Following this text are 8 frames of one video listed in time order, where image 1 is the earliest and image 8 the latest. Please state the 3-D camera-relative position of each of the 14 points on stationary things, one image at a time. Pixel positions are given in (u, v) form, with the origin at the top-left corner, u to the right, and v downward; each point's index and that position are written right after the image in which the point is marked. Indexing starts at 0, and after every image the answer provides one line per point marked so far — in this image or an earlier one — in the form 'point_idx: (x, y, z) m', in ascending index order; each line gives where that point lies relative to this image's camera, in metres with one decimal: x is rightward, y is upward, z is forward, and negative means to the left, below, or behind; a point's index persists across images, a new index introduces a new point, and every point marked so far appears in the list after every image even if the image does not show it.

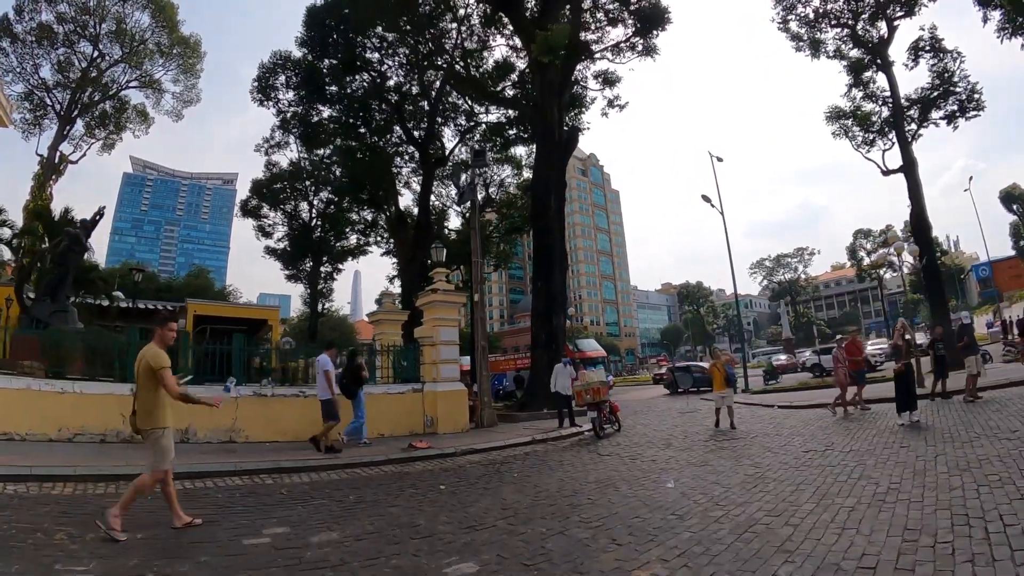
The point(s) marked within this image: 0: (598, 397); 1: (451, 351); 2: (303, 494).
0: (+1.6, -2.1, +10.4) m
1: (-1.5, -1.5, +12.7) m
2: (-3.1, -3.0, +8.2) m
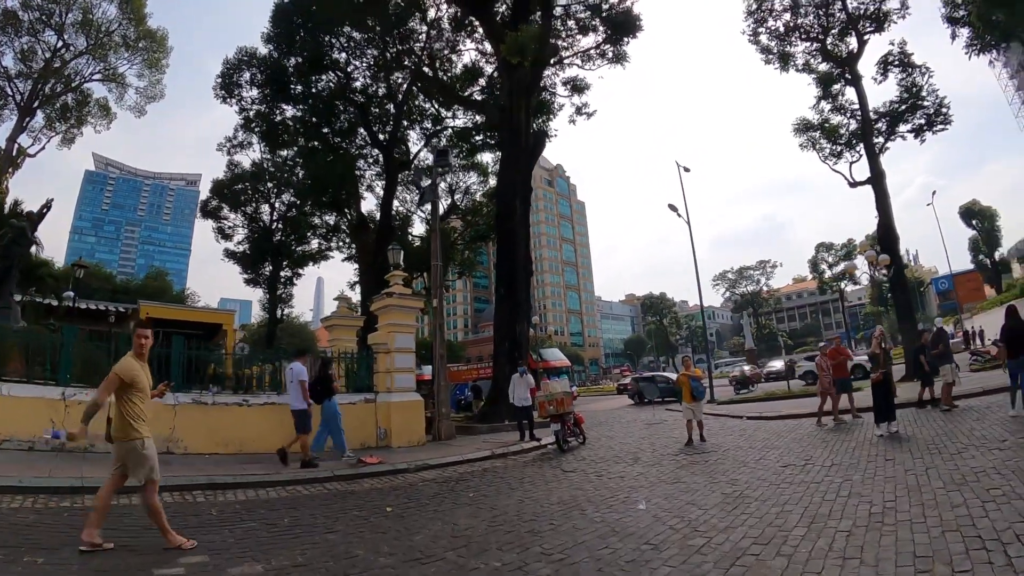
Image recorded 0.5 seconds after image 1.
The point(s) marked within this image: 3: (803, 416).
0: (+0.9, -2.2, +9.8) m
1: (-2.4, -1.6, +11.9) m
2: (-3.7, -3.0, +7.3) m
3: (+6.7, -2.9, +12.5) m
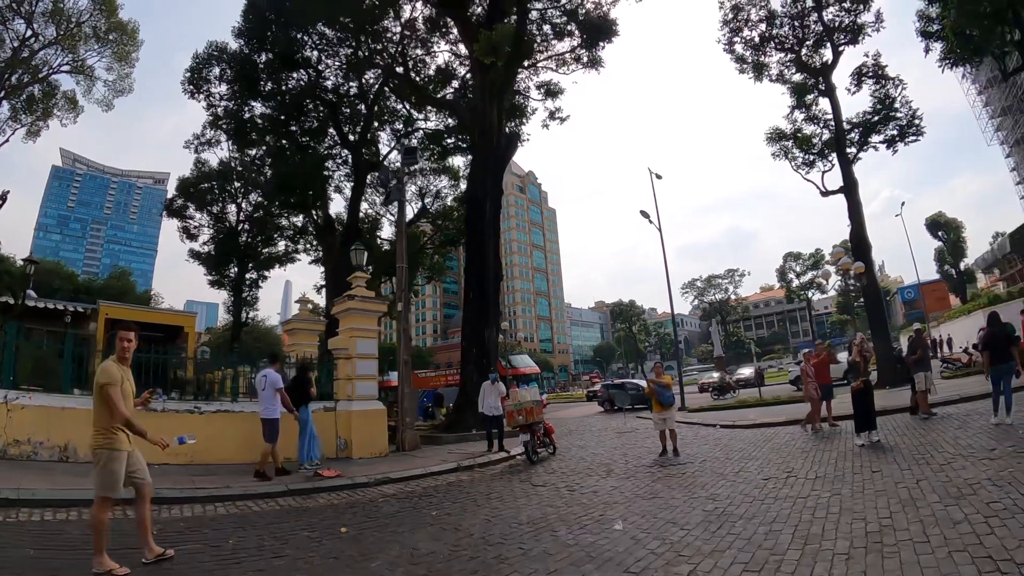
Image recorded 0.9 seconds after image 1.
0: (+0.3, -2.2, +9.4) m
1: (-3.0, -1.6, +11.3) m
2: (-4.1, -3.0, +6.6) m
3: (+6.0, -3.1, +12.4) m
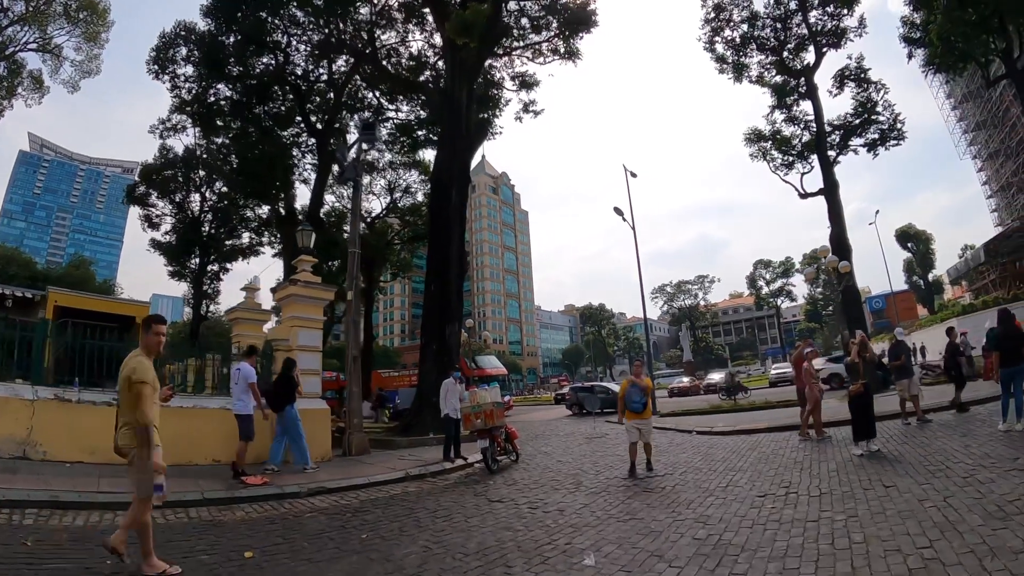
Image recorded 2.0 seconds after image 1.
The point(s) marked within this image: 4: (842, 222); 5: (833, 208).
0: (-0.3, -2.0, +8.3) m
1: (-3.7, -1.3, +10.1) m
2: (-4.6, -2.6, +5.3) m
3: (+5.1, -3.0, +11.6) m
4: (+10.5, +1.7, +18.0) m
5: (+10.5, +2.5, +18.5) m
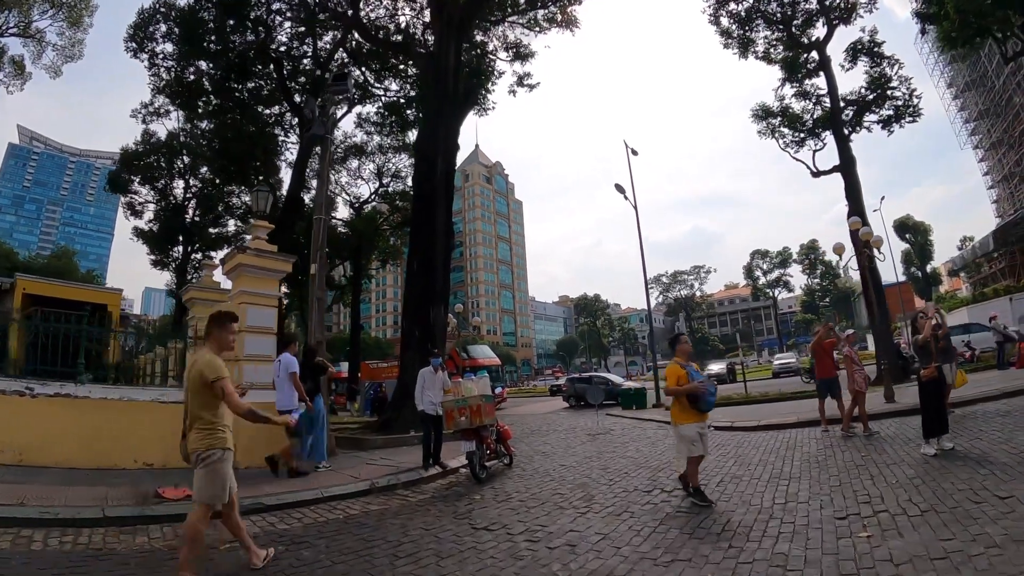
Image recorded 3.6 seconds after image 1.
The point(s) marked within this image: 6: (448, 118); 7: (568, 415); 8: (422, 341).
0: (-0.4, -1.6, +6.7) m
1: (-3.8, -0.8, +8.5) m
2: (-4.7, -2.3, +3.7) m
3: (+5.0, -2.6, +10.1) m
4: (+10.3, +2.3, +16.5) m
5: (+10.3, +3.1, +17.0) m
6: (-1.7, +4.8, +15.6) m
7: (+1.8, -4.2, +18.3) m
8: (-2.2, -1.3, +13.2) m
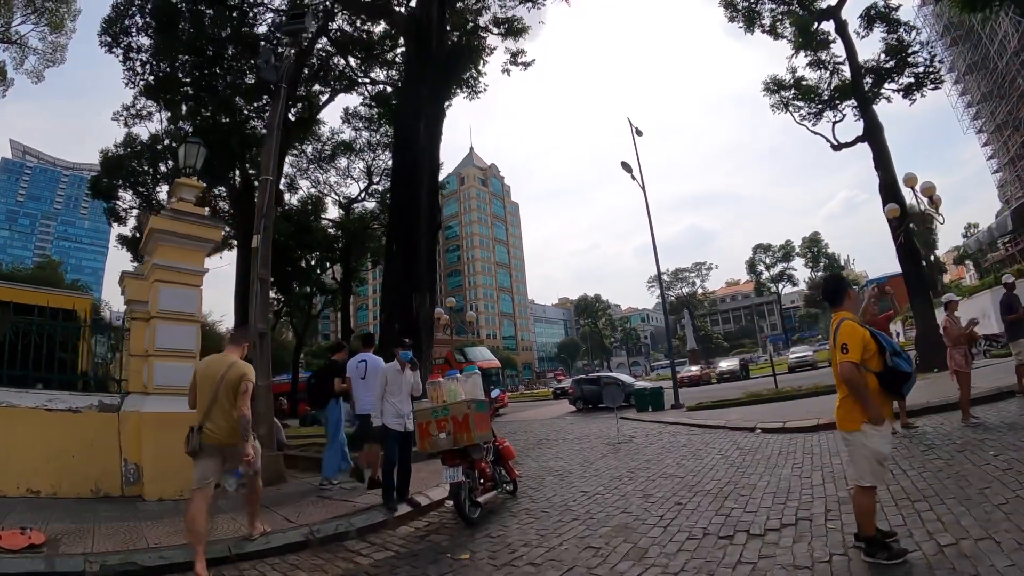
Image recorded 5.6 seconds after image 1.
0: (-0.4, -1.3, +4.8) m
1: (-3.8, -0.6, +6.5) m
2: (-4.6, -2.0, +1.7) m
3: (+5.0, -2.1, +8.1) m
4: (+10.2, +2.8, +14.6) m
5: (+10.2, +3.6, +15.1) m
6: (-1.9, +5.0, +13.6) m
7: (+1.9, -3.9, +16.3) m
8: (-2.2, -1.0, +11.3) m
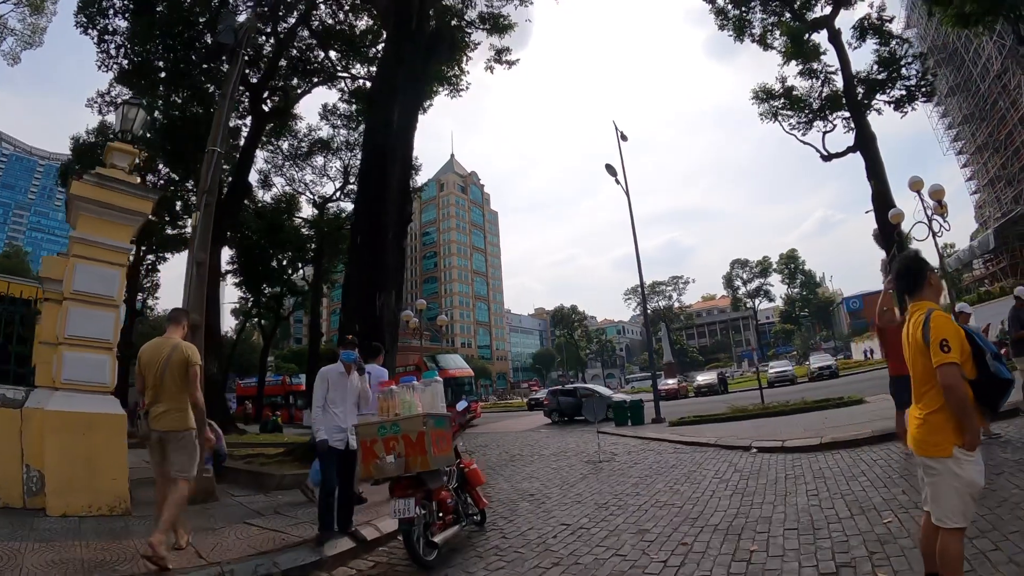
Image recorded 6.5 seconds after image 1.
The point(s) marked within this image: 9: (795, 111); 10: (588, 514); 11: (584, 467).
0: (-0.6, -1.2, +3.8) m
1: (-4.1, -0.4, +5.4) m
2: (-4.7, -1.7, +0.6) m
3: (+4.6, -2.2, +7.4) m
4: (+9.7, +2.4, +14.1) m
5: (+9.7, +3.2, +14.7) m
6: (-2.3, +5.0, +12.7) m
7: (+1.1, -4.1, +15.4) m
8: (-2.6, -0.9, +10.2) m
9: (+10.0, +6.2, +19.3) m
10: (+0.7, -2.0, +4.9) m
11: (+1.0, -2.6, +7.8) m
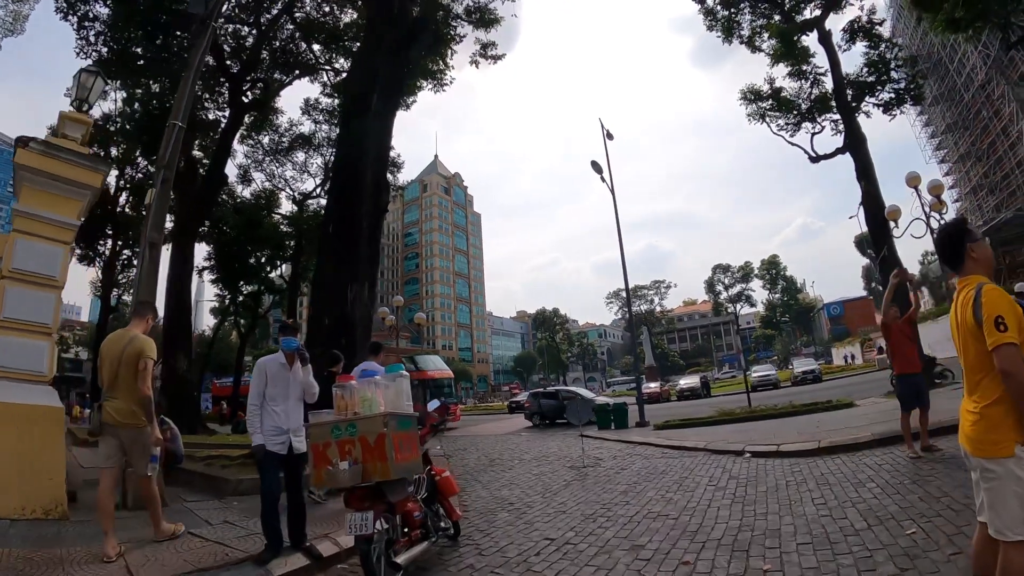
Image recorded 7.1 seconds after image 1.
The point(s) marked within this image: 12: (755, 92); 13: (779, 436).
0: (-0.7, -1.0, +3.3) m
1: (-4.3, -0.2, +4.8) m
2: (-4.7, -1.5, -0.1) m
3: (+4.4, -2.2, +7.0) m
4: (+9.3, +2.3, +14.0) m
5: (+9.3, +3.1, +14.5) m
6: (-2.6, +5.1, +12.2) m
7: (+0.6, -4.0, +14.9) m
8: (-3.0, -0.8, +9.7) m
9: (+9.4, +6.1, +19.1) m
10: (+0.5, -1.9, +4.4) m
11: (+0.7, -2.5, +7.3) m
12: (+8.8, +7.2, +20.0) m
13: (+4.2, -2.5, +8.5) m
